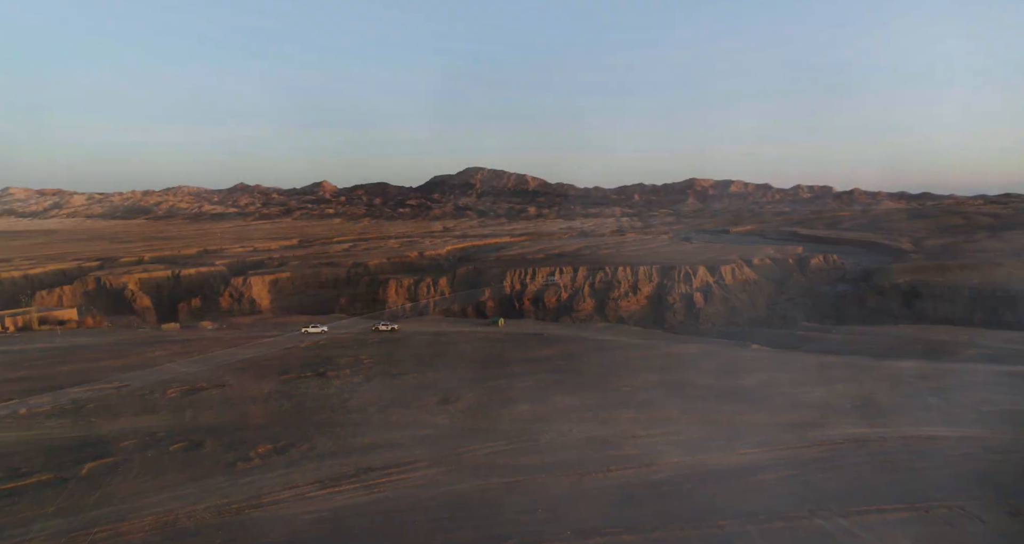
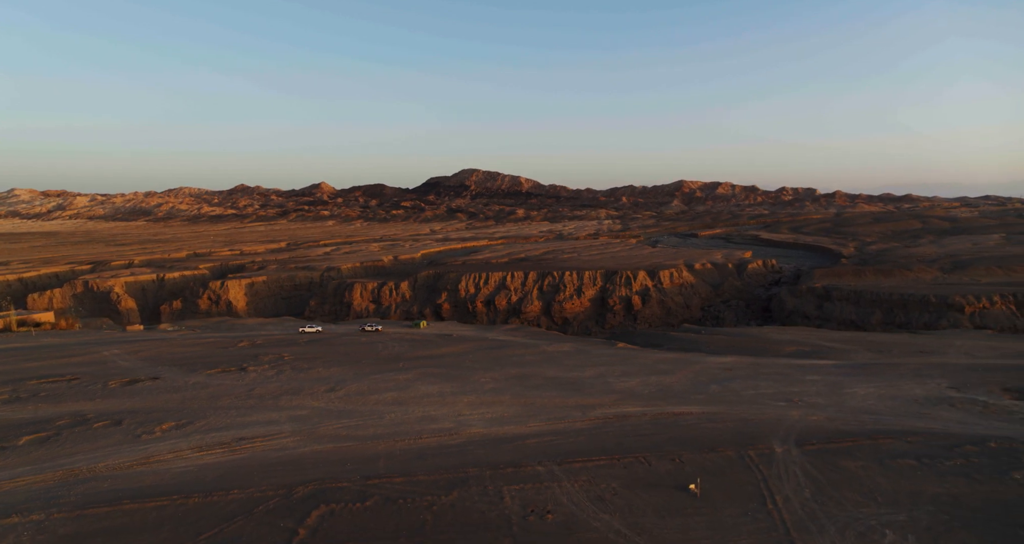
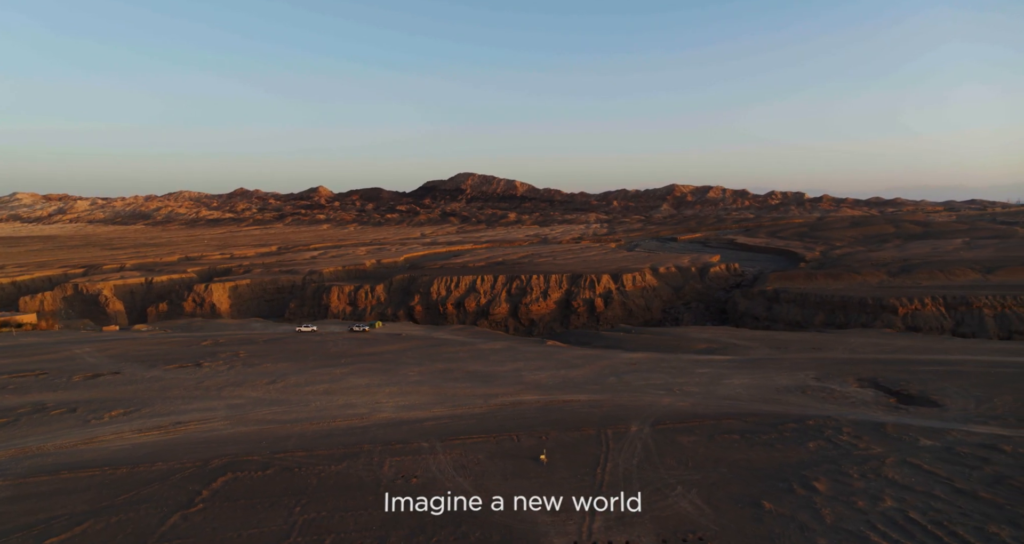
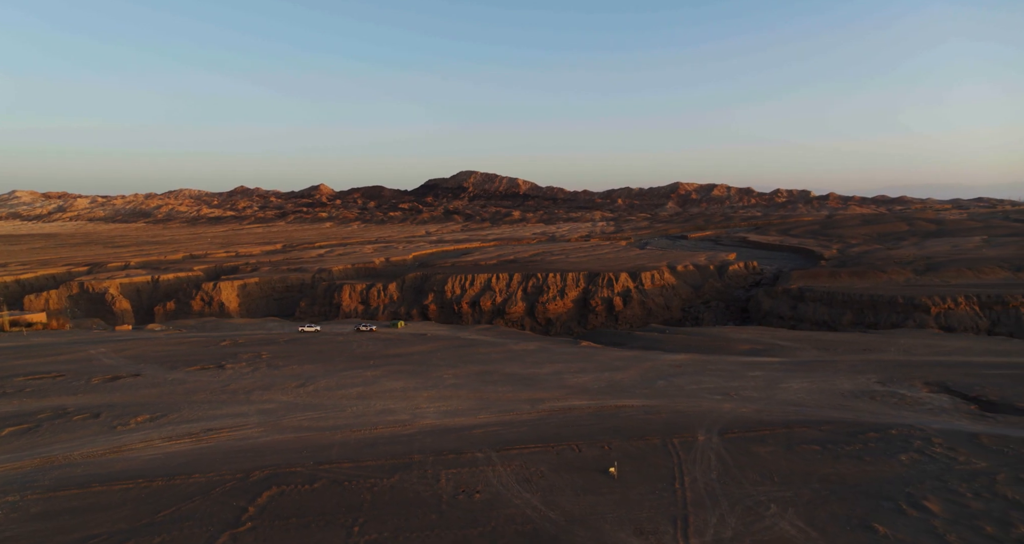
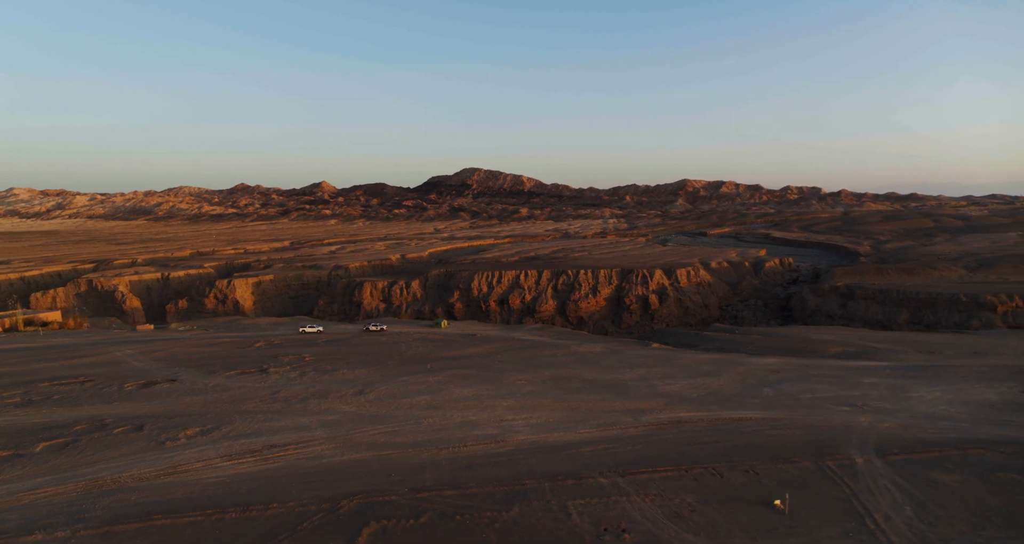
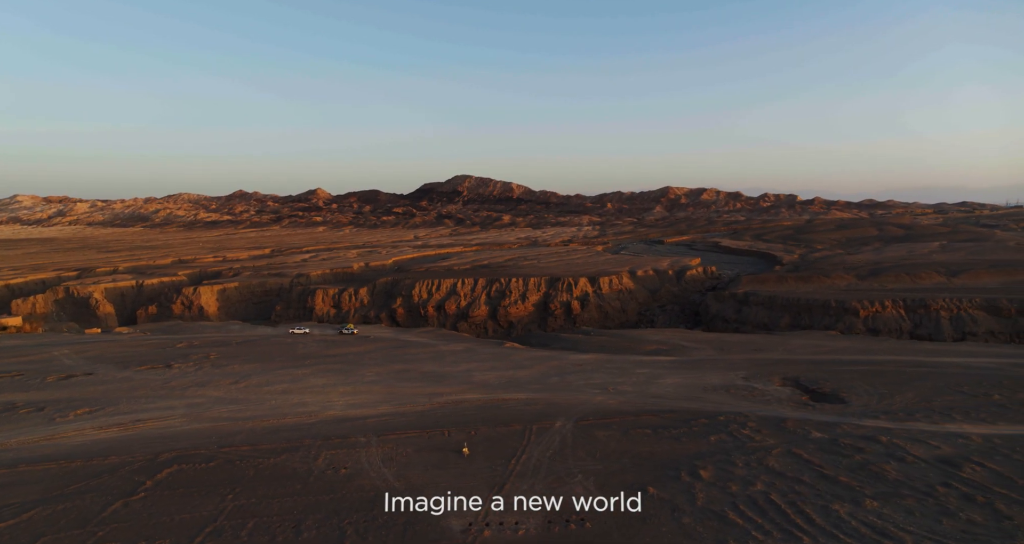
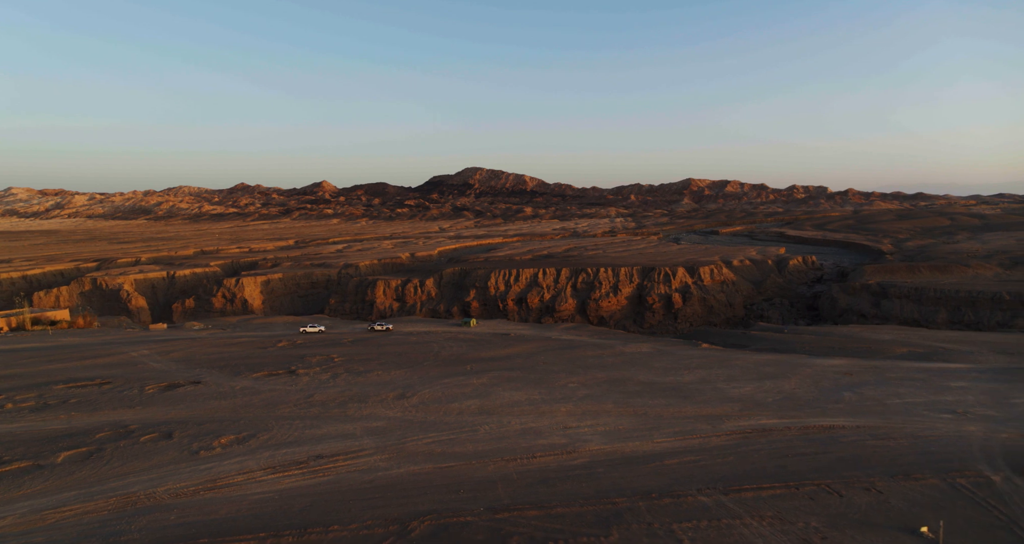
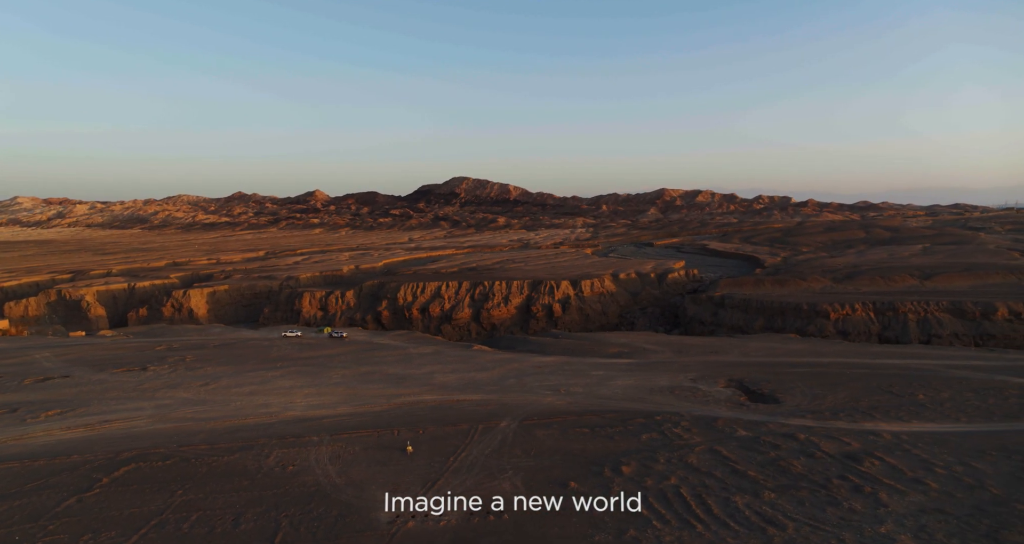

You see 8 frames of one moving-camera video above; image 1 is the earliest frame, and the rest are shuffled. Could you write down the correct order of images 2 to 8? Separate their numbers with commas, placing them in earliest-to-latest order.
7, 5, 2, 4, 3, 6, 8
